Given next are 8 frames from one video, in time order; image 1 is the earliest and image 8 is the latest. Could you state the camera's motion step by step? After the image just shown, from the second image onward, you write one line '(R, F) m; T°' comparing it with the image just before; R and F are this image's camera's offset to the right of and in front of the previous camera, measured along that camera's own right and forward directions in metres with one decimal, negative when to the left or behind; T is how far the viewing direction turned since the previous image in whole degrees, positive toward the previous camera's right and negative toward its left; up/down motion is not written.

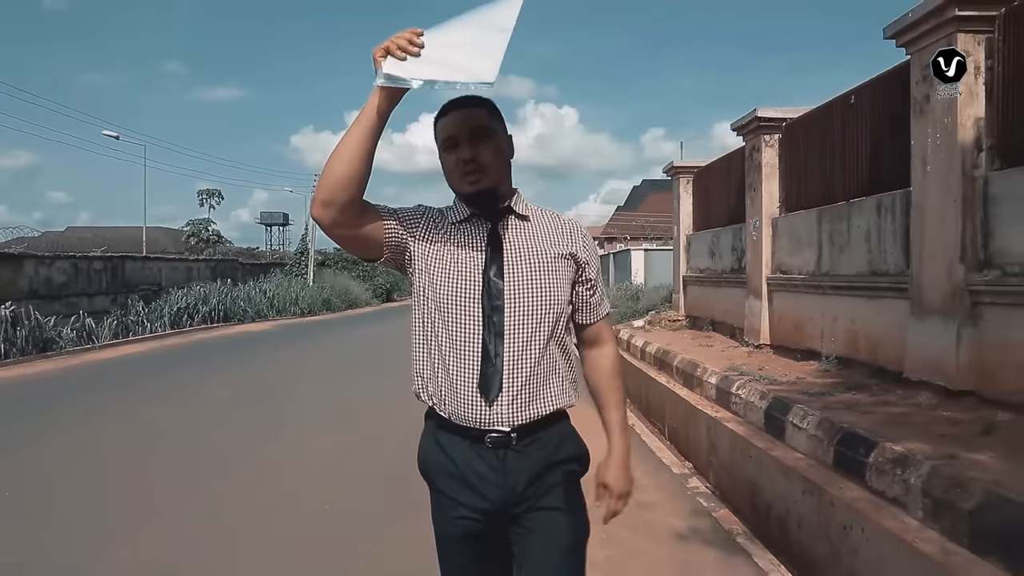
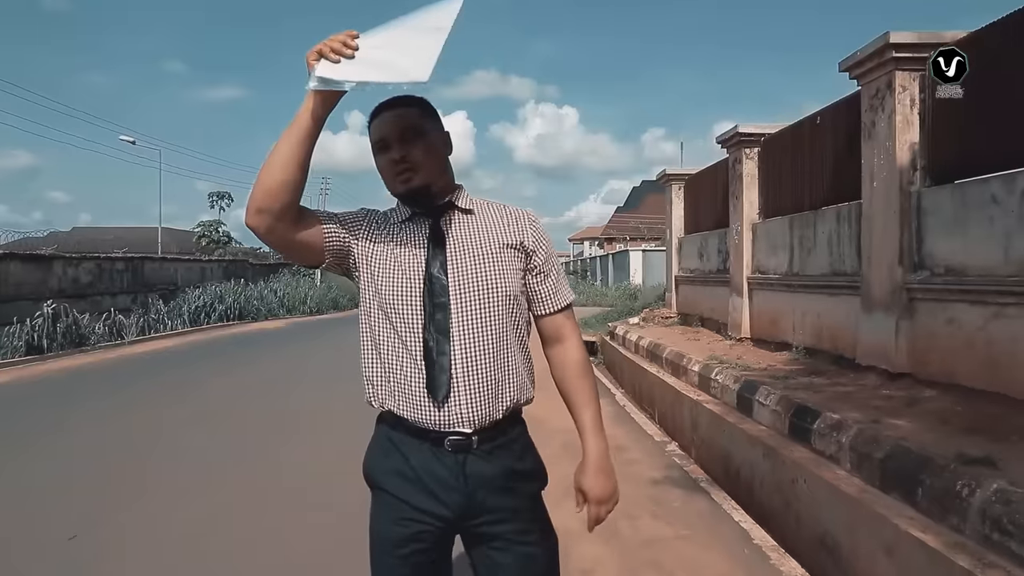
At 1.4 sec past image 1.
(-0.1, -0.8) m; 0°
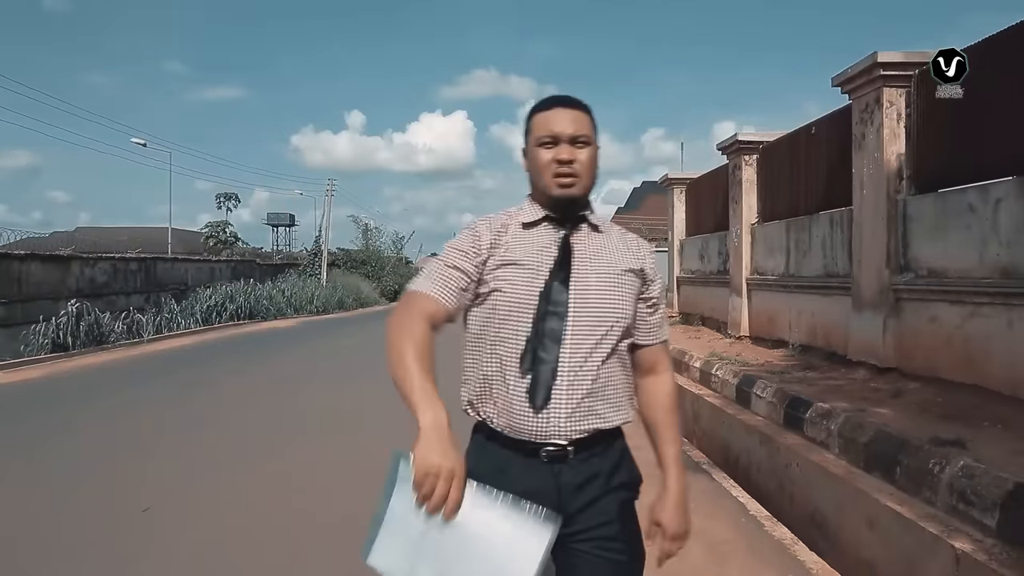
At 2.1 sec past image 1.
(-0.1, -0.4) m; 0°
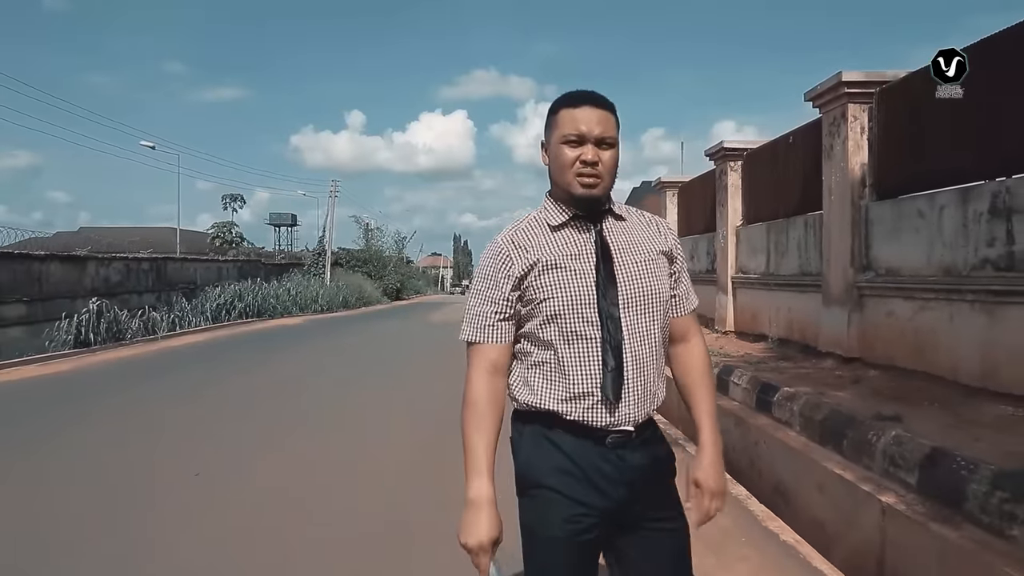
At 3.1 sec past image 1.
(0.0, -0.6) m; 0°
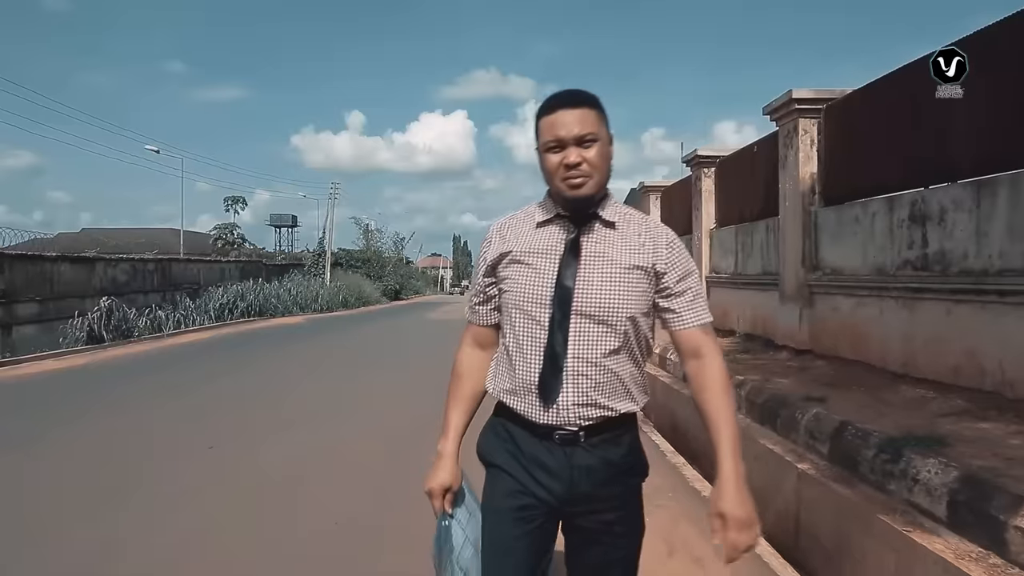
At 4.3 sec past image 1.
(+0.2, -0.6) m; 0°
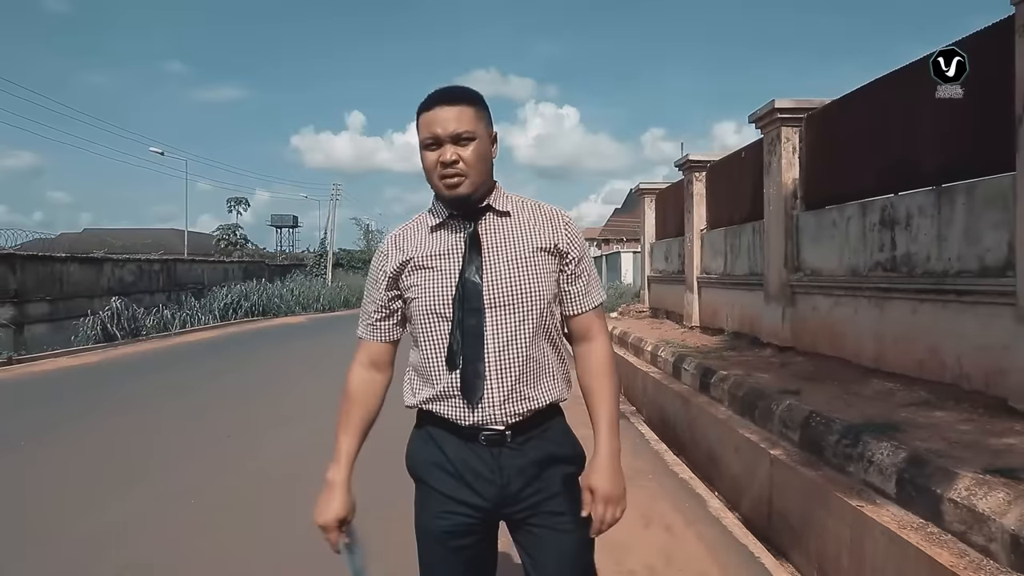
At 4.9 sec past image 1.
(0.0, -0.3) m; 0°
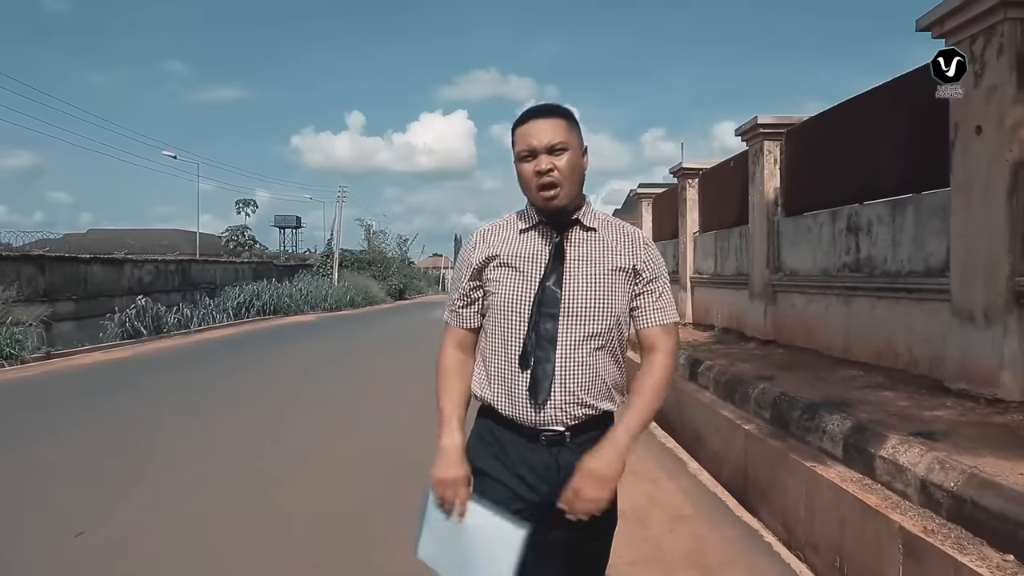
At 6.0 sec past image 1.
(-0.1, -0.7) m; 0°
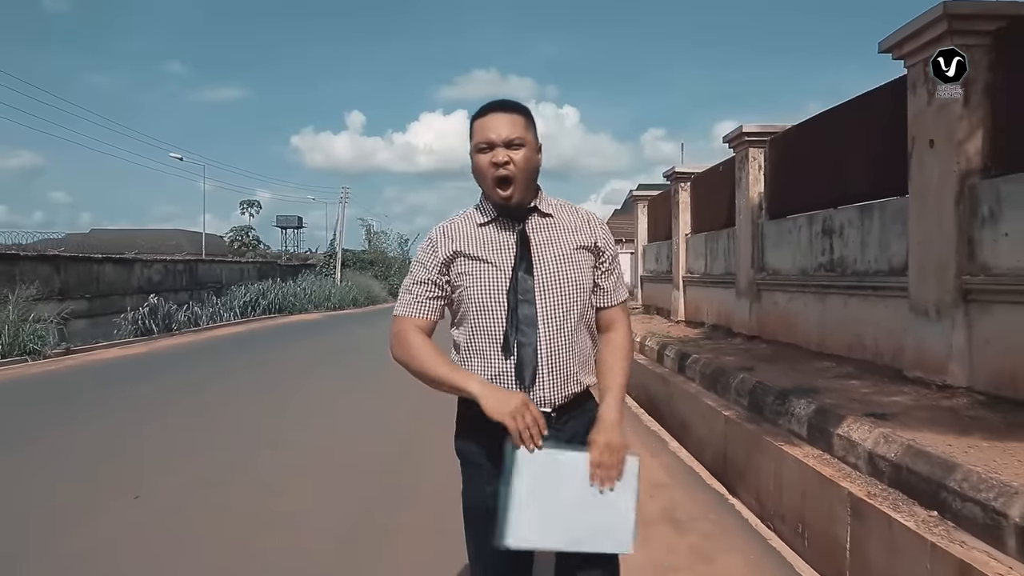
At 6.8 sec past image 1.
(0.0, -0.5) m; 0°
